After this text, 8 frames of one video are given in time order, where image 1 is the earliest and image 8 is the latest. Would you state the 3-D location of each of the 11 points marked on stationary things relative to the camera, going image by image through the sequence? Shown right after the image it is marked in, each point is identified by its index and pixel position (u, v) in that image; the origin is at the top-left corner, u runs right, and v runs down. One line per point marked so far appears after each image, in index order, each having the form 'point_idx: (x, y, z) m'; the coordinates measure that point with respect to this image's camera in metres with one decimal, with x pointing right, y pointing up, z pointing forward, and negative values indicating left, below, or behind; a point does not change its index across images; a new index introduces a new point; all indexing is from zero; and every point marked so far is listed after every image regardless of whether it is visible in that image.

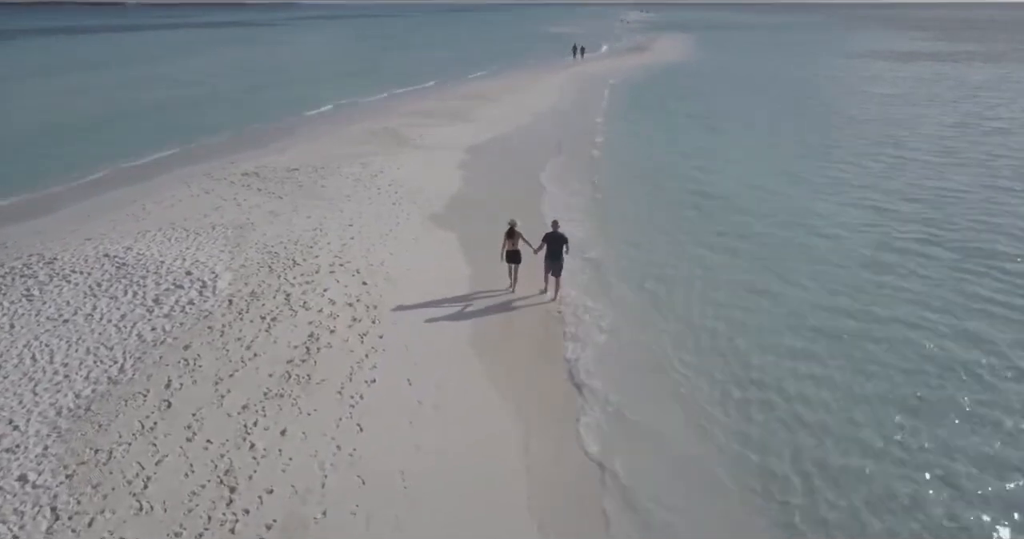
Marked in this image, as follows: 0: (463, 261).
0: (-0.9, +0.2, +14.0) m
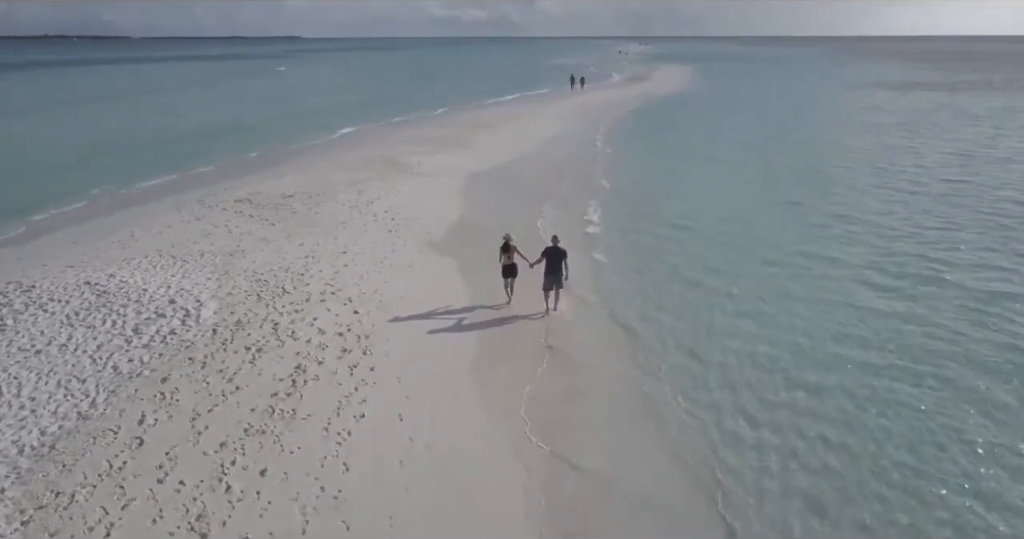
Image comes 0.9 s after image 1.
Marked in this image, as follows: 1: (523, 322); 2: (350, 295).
0: (-0.9, -0.3, +13.5) m
1: (+0.1, -0.8, +12.2) m
2: (-2.7, -0.4, +12.3) m
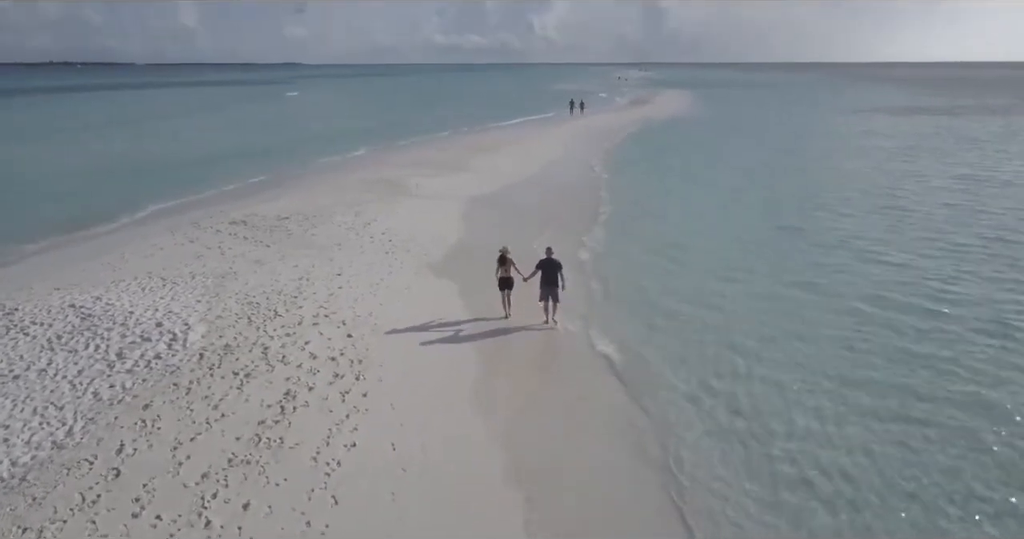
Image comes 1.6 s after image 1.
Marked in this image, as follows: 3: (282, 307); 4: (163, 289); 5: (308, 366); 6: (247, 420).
0: (-1.0, -0.7, +13.1) m
1: (+0.1, -1.2, +11.8) m
2: (-2.7, -0.8, +11.9) m
3: (-3.7, -0.6, +12.1) m
4: (-5.9, -0.3, +12.6) m
5: (-2.7, -1.3, +10.0) m
6: (-3.0, -1.7, +8.5) m
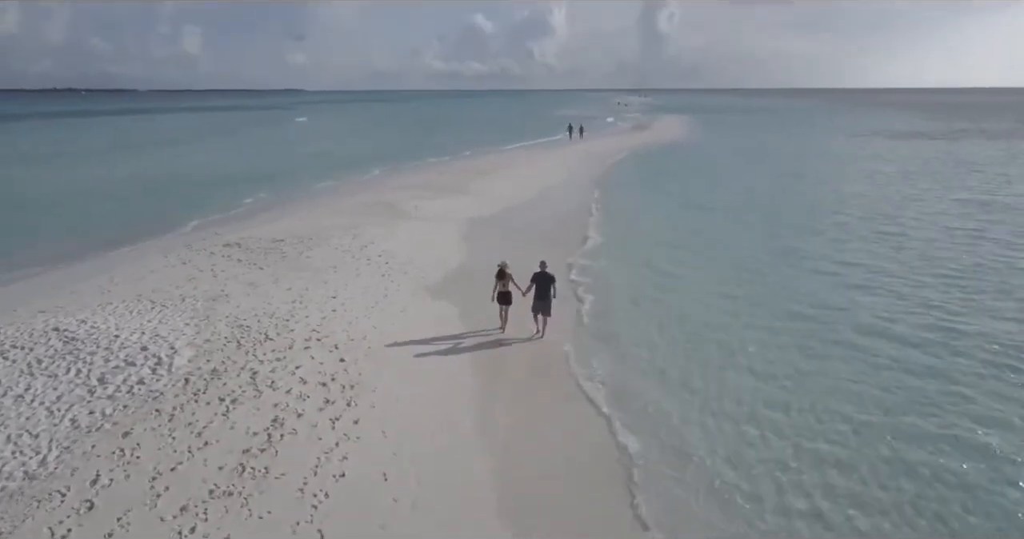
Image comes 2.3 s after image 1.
0: (-1.0, -1.1, +12.7) m
1: (+0.1, -1.5, +11.4) m
2: (-2.7, -1.1, +11.5) m
3: (-3.8, -1.0, +11.7) m
4: (-6.0, -0.7, +12.3) m
5: (-2.8, -1.6, +9.6) m
6: (-3.0, -1.9, +8.1) m
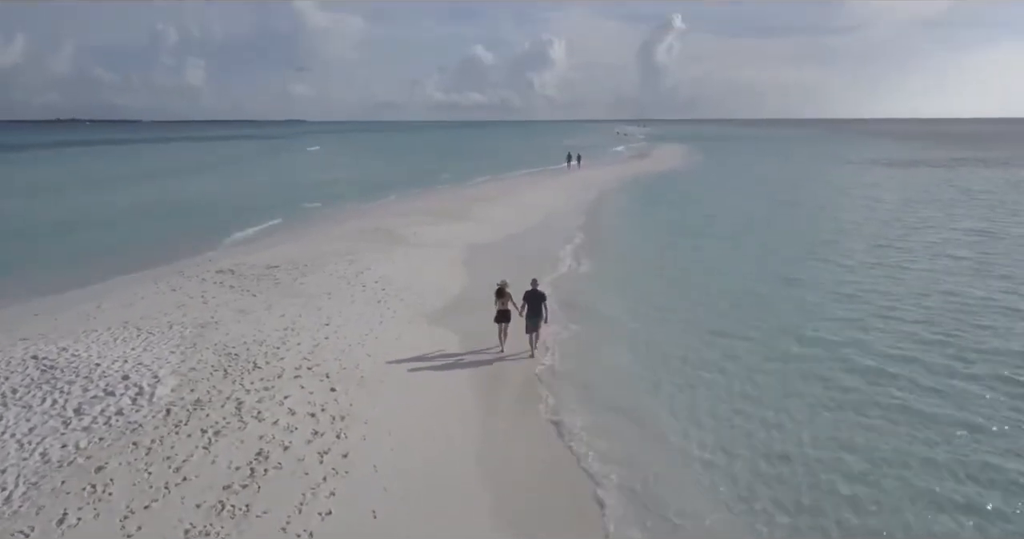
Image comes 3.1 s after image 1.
0: (-1.0, -1.5, +12.2) m
1: (+0.1, -1.9, +11.0) m
2: (-2.7, -1.5, +11.1) m
3: (-3.8, -1.4, +11.2) m
4: (-6.0, -1.1, +11.8) m
5: (-2.8, -1.9, +9.1) m
6: (-3.1, -2.2, +7.6) m
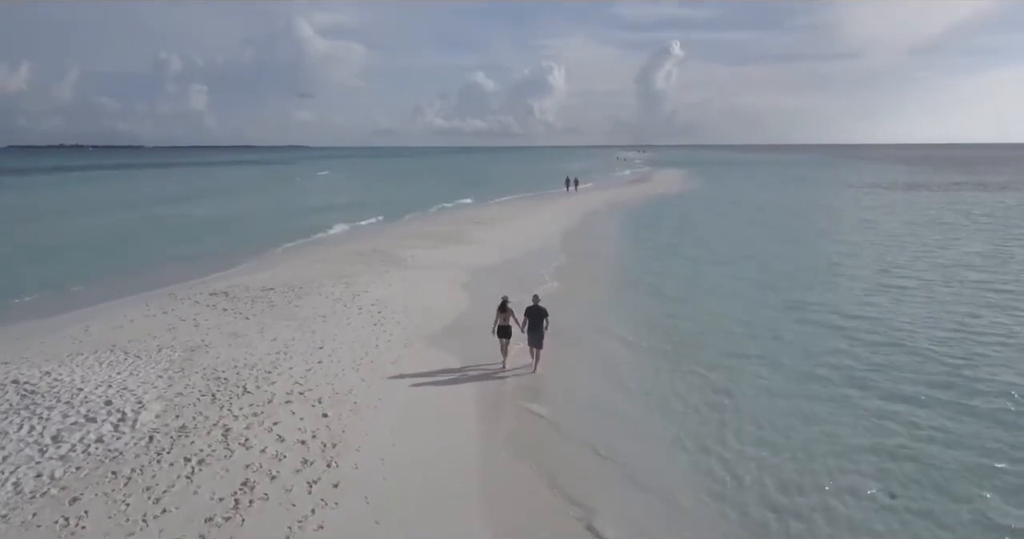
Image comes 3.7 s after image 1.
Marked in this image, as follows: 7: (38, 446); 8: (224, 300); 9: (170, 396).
0: (-1.0, -1.9, +11.8) m
1: (+0.1, -2.2, +10.5) m
2: (-2.7, -1.8, +10.6) m
3: (-3.8, -1.7, +10.8) m
4: (-6.0, -1.4, +11.4) m
5: (-2.8, -2.1, +8.7) m
6: (-3.1, -2.4, +7.1) m
7: (-5.3, -2.0, +8.3) m
8: (-6.4, -0.7, +16.5) m
9: (-4.6, -1.7, +10.0) m
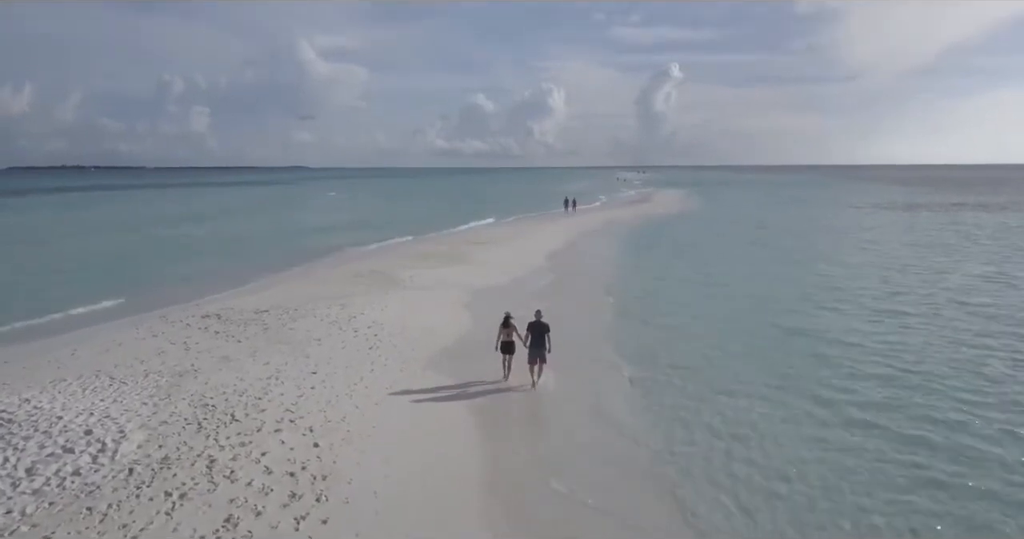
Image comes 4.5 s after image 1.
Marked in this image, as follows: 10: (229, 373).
0: (-1.0, -2.2, +11.4) m
1: (+0.1, -2.5, +10.1) m
2: (-2.7, -2.1, +10.2) m
3: (-3.8, -2.0, +10.4) m
4: (-6.0, -1.8, +11.0) m
5: (-2.8, -2.4, +8.2) m
6: (-3.1, -2.6, +6.7) m
7: (-5.3, -2.2, +7.8) m
8: (-6.4, -1.2, +16.1) m
9: (-4.6, -2.0, +9.6) m
10: (-4.7, -1.7, +12.3) m
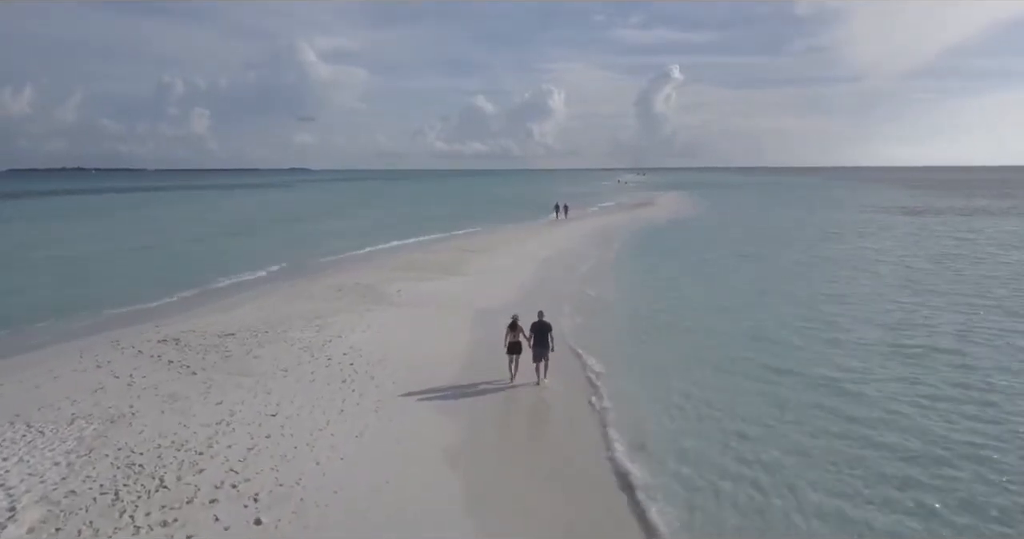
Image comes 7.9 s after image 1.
0: (-1.1, -2.6, +9.5) m
1: (0.0, -2.8, +8.2) m
2: (-2.9, -2.5, +8.4) m
3: (-3.9, -2.3, +8.6) m
4: (-6.1, -2.1, +9.1) m
5: (-2.9, -2.7, +6.4) m
6: (-3.2, -2.9, +4.8) m
7: (-5.4, -2.6, +6.0) m
8: (-6.5, -1.5, +14.3) m
9: (-4.7, -2.4, +7.8) m
10: (-4.8, -2.1, +10.5) m
